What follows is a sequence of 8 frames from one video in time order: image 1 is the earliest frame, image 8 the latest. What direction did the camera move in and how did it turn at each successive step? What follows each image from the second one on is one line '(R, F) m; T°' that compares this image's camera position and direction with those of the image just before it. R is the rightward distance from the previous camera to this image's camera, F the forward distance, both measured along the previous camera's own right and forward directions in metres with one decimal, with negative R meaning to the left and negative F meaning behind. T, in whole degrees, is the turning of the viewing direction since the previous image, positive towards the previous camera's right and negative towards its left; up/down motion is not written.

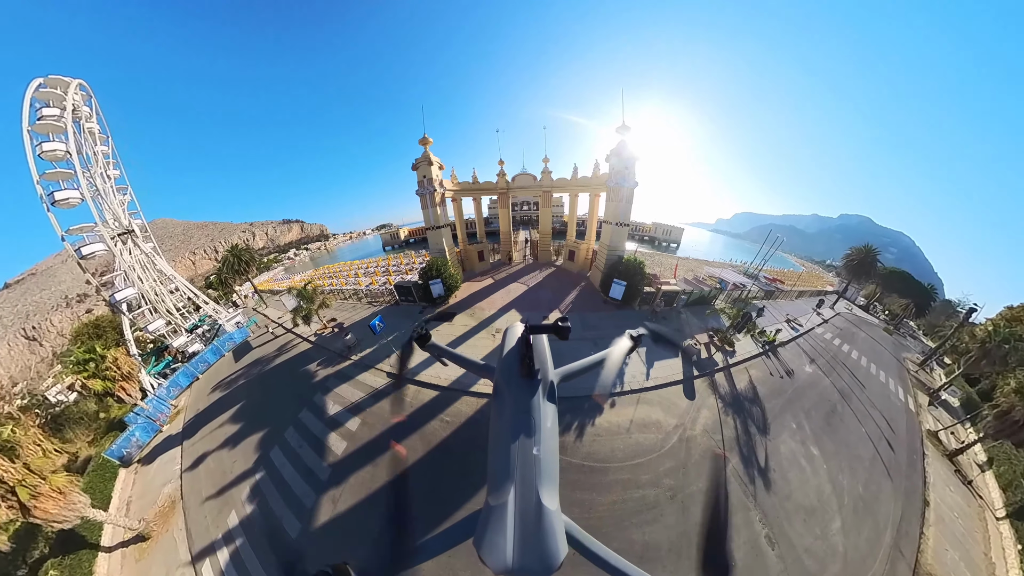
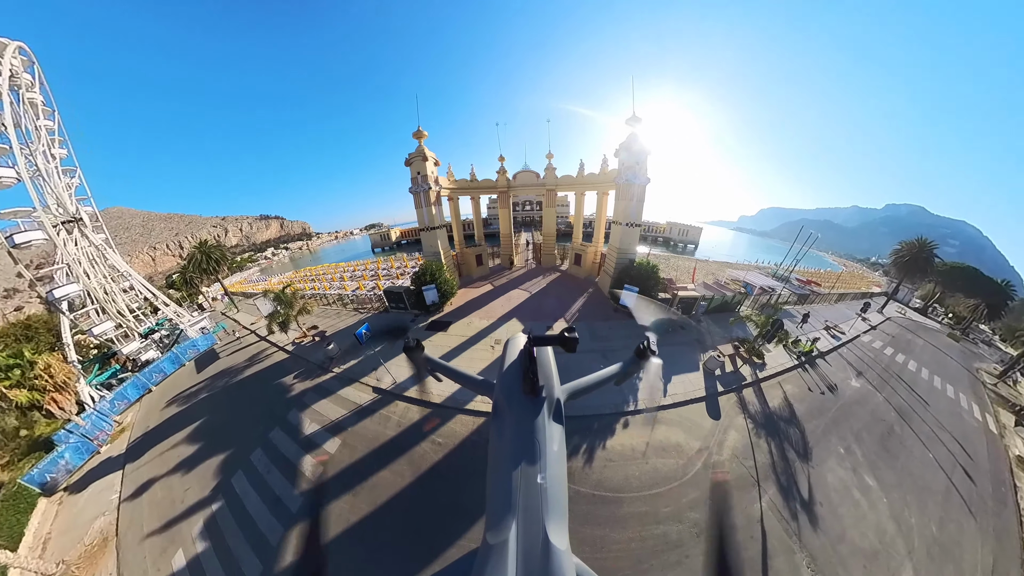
(+0.1, +1.7) m; 0°
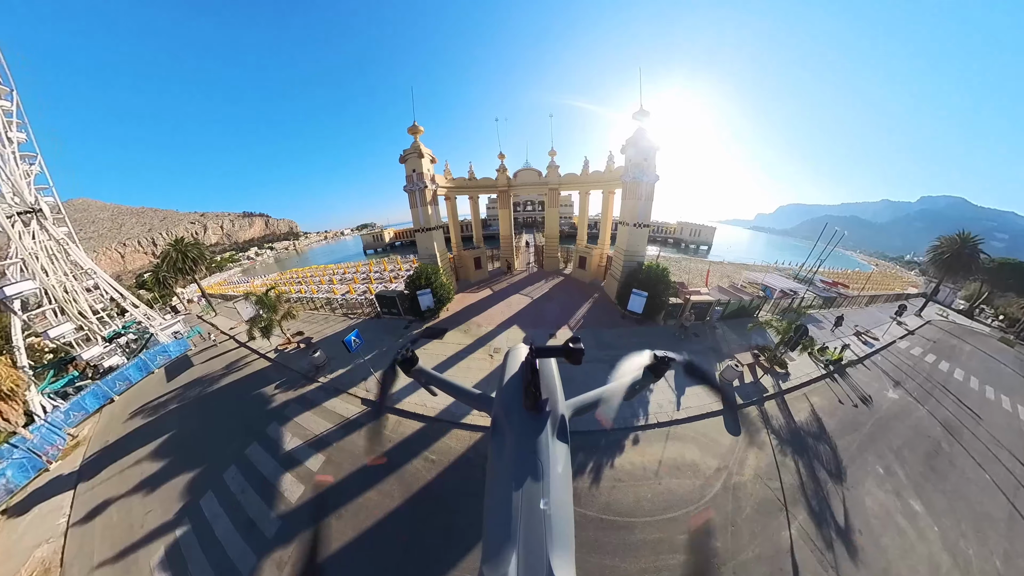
(0.0, +1.1) m; 0°
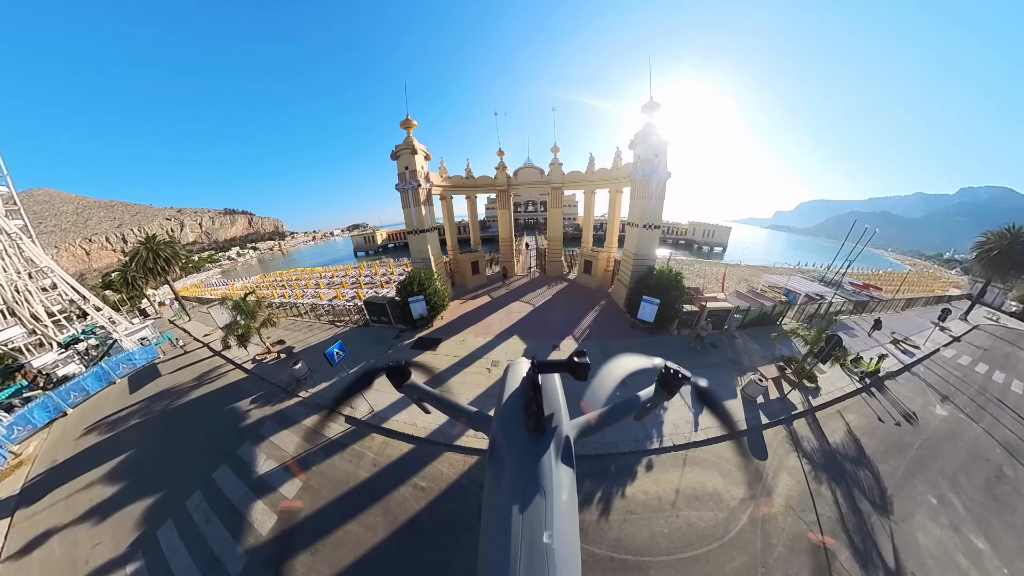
(+0.1, +1.2) m; 0°
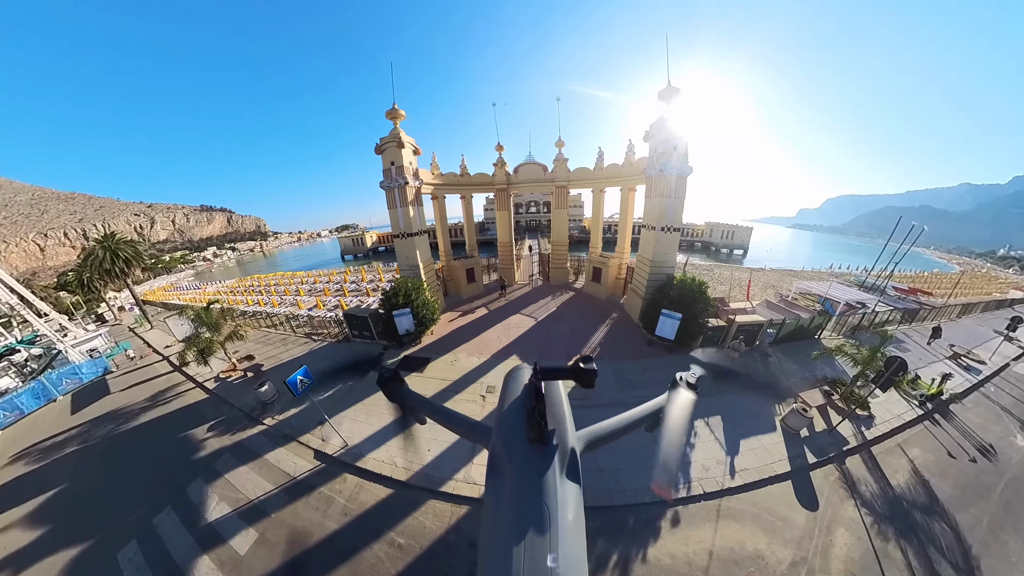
(+0.2, +1.7) m; -1°
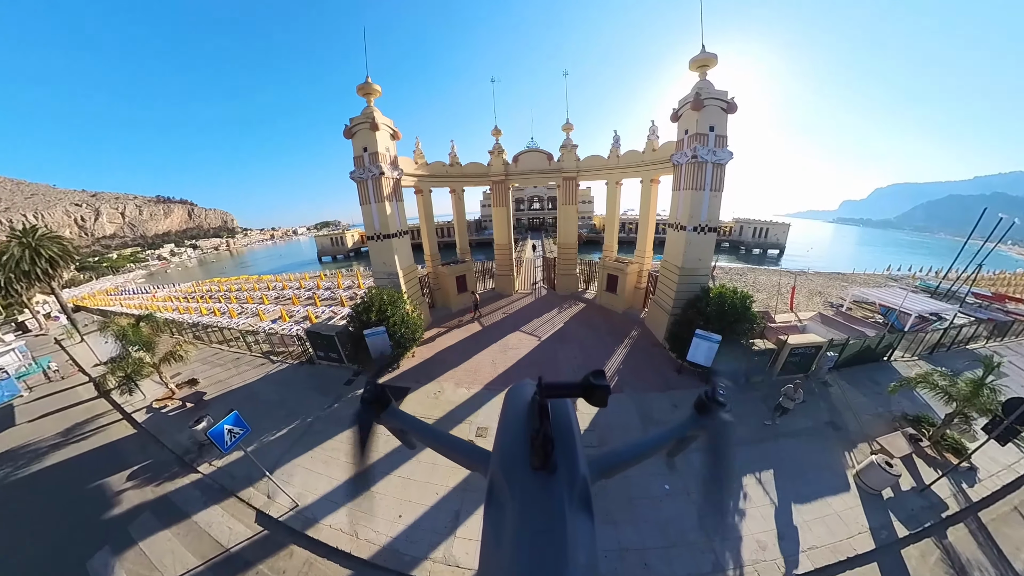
(+0.2, +2.2) m; -1°
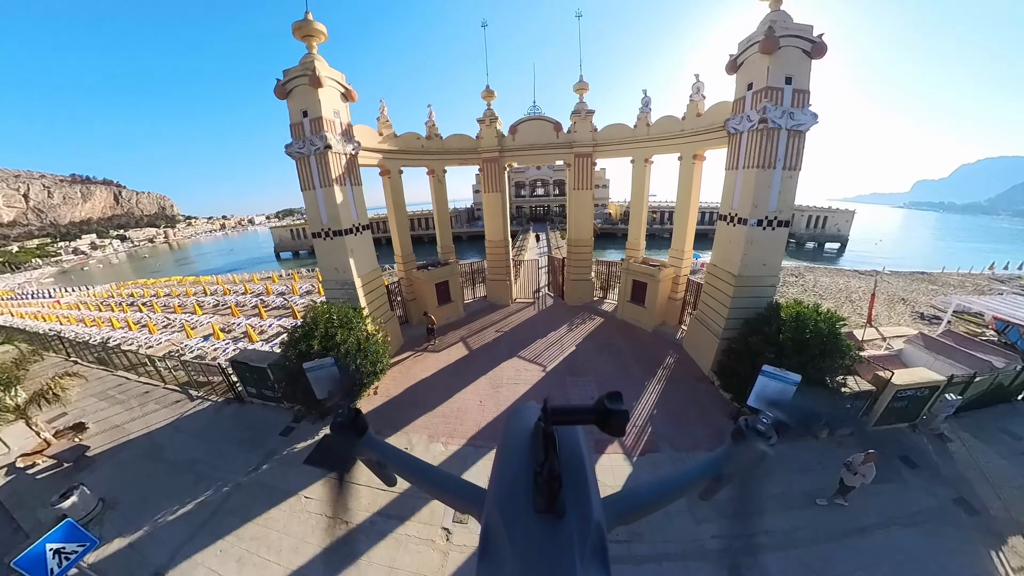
(+0.2, +2.7) m; -1°
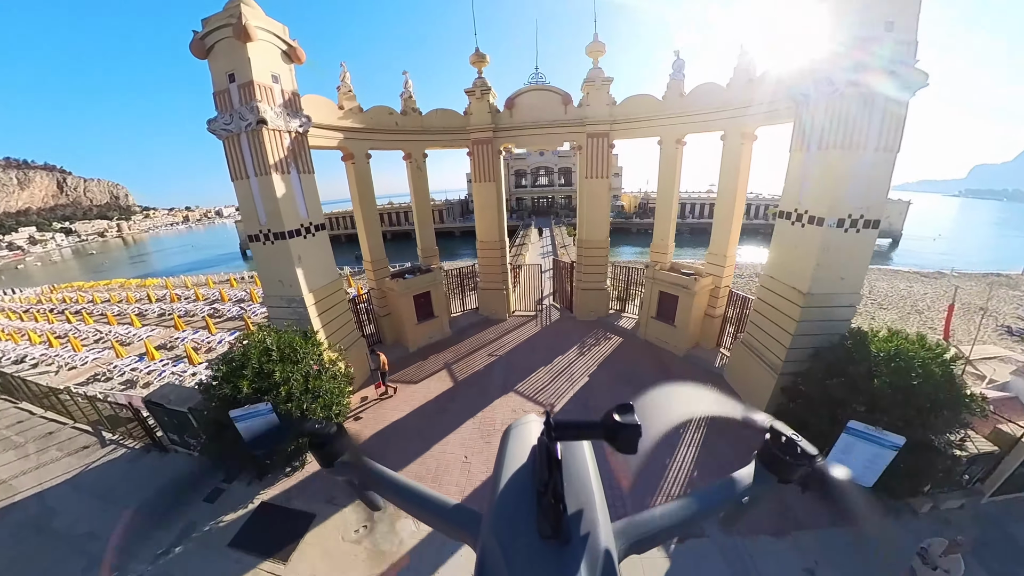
(+0.1, +1.8) m; -1°
